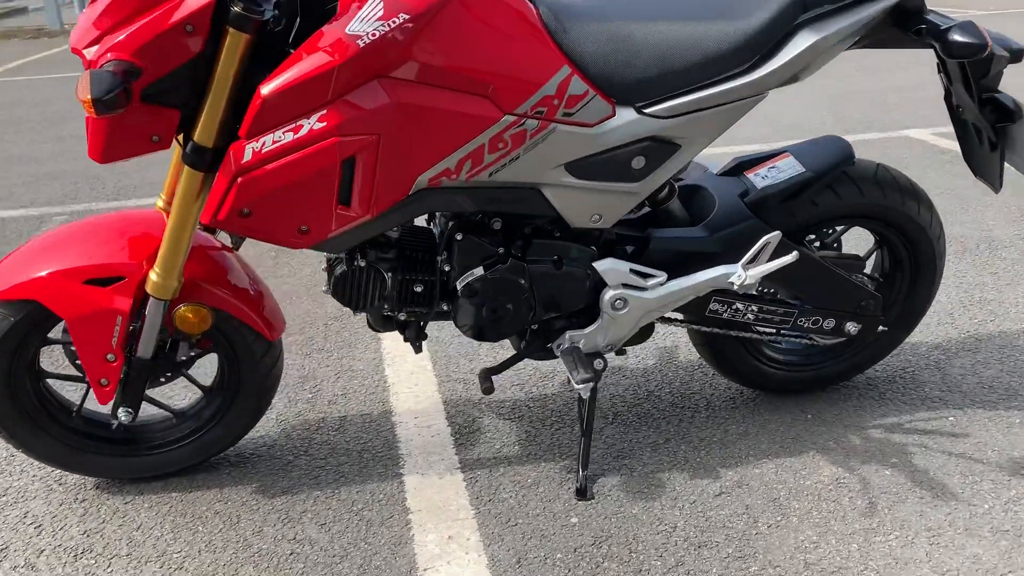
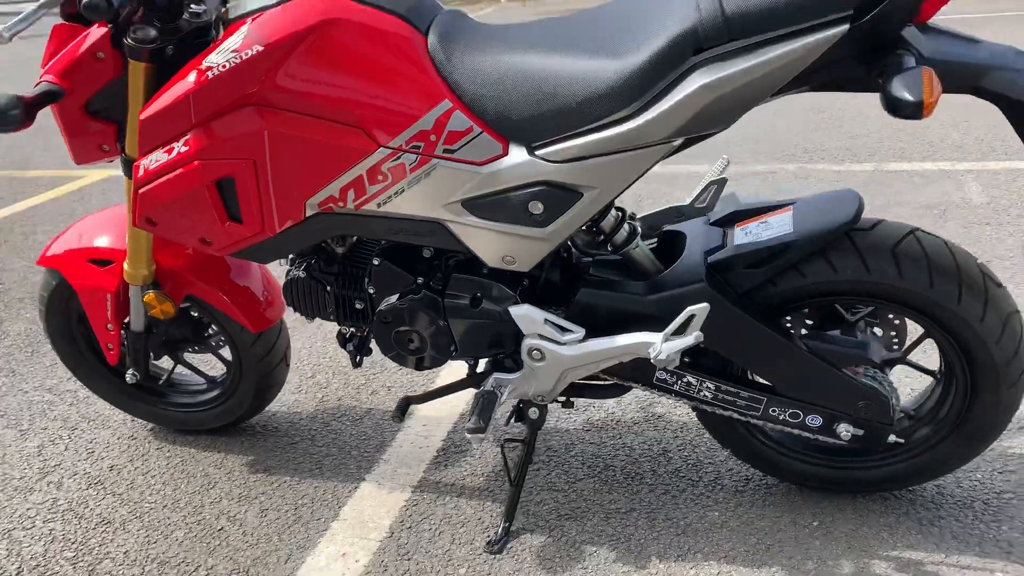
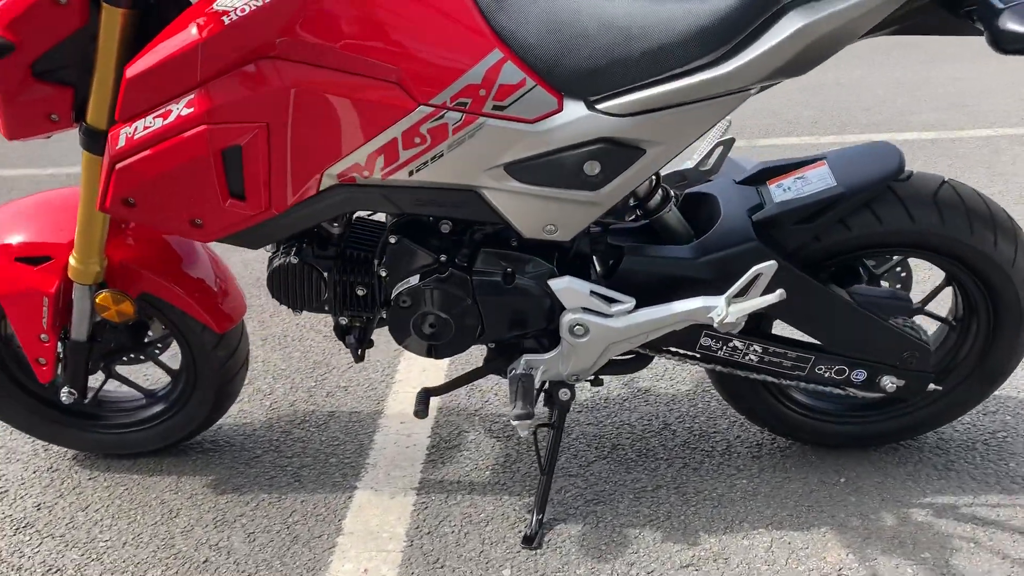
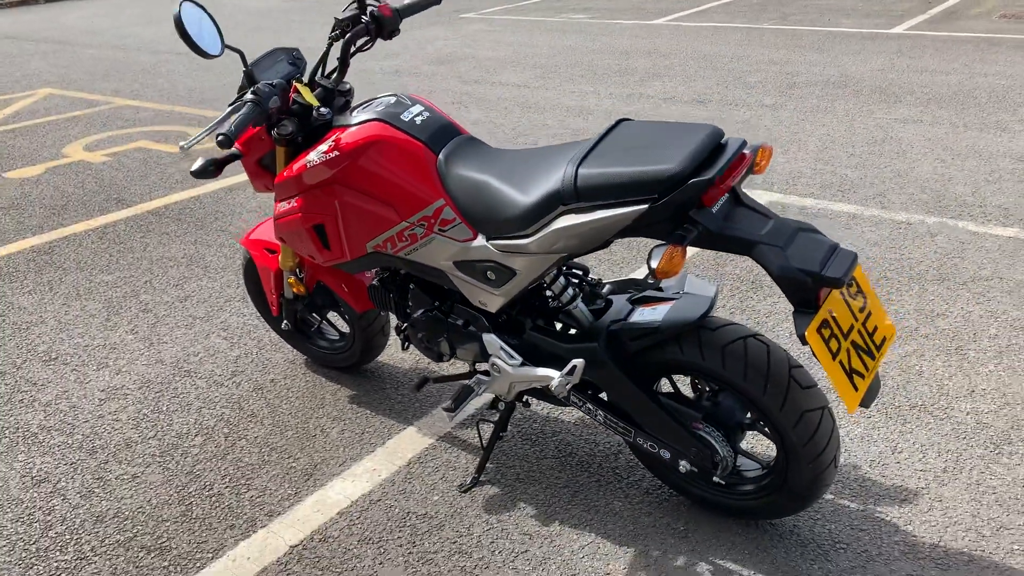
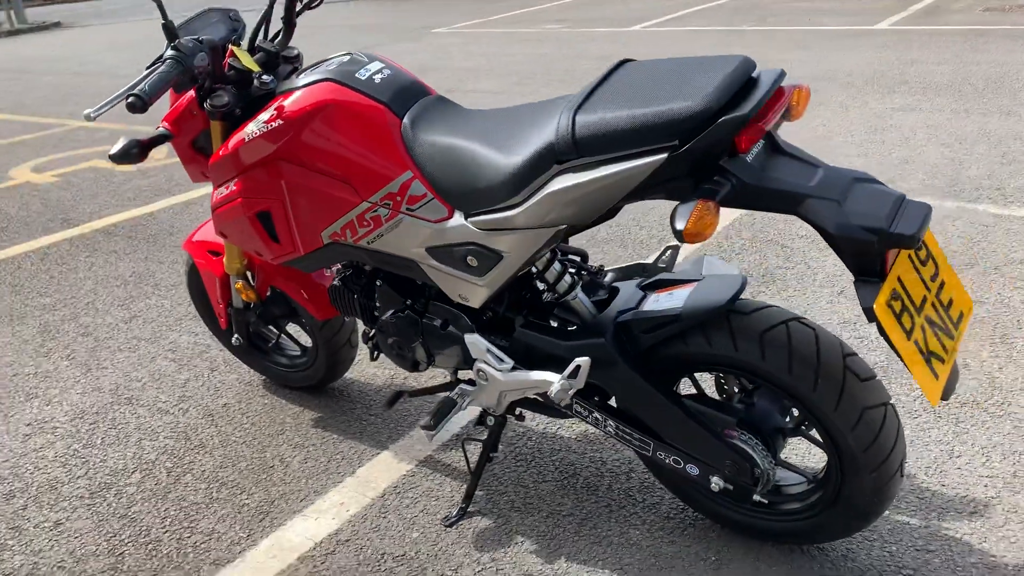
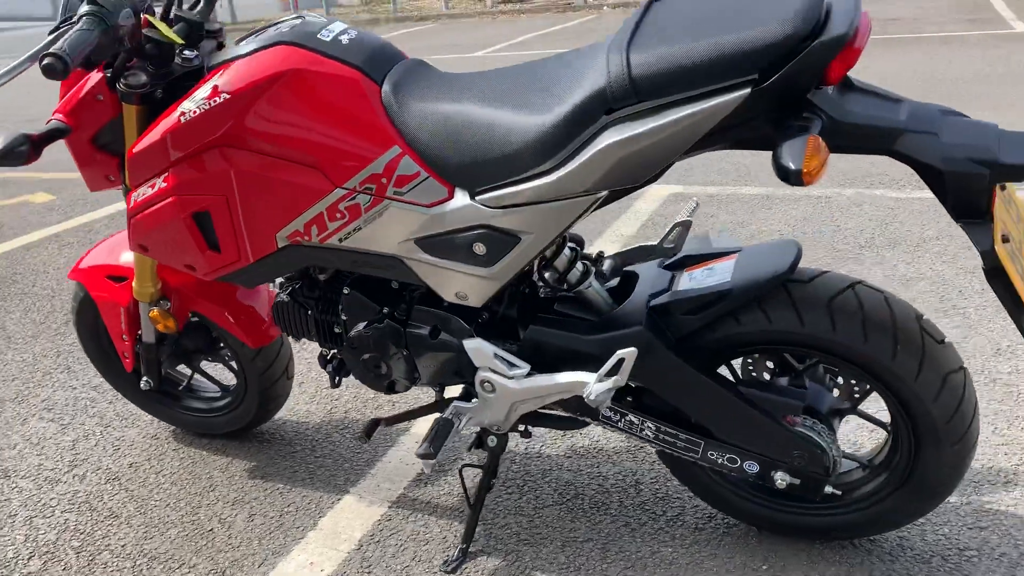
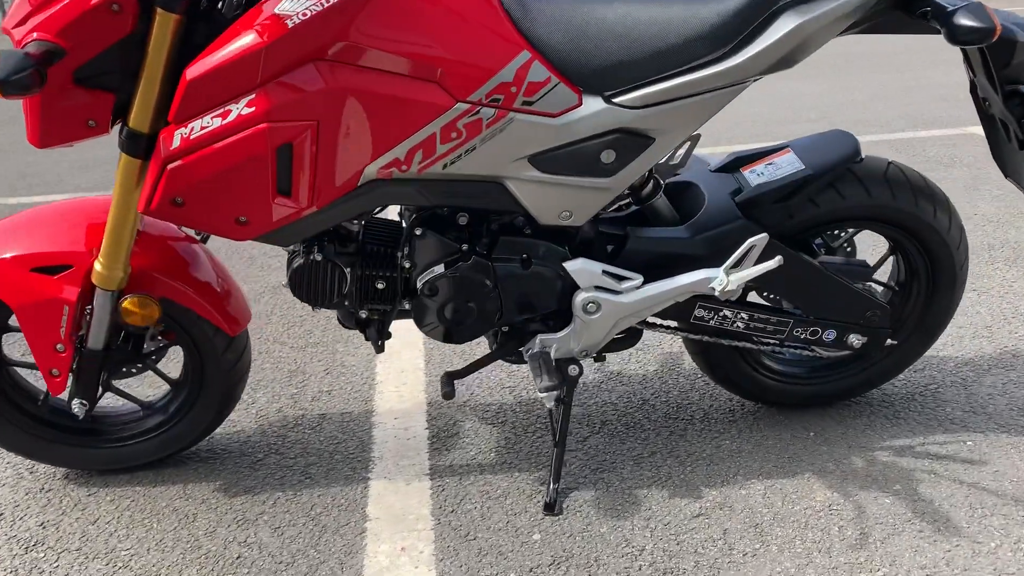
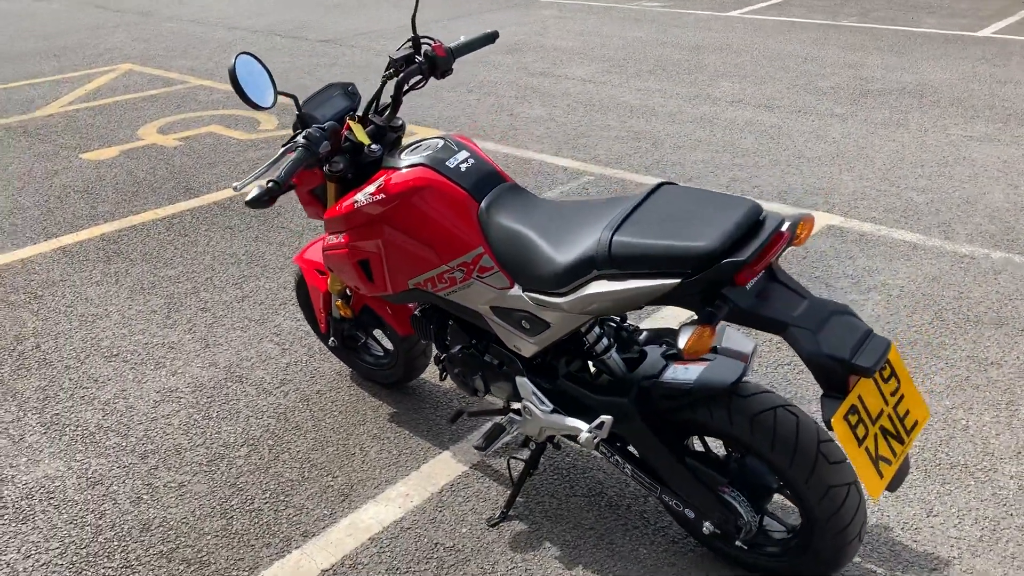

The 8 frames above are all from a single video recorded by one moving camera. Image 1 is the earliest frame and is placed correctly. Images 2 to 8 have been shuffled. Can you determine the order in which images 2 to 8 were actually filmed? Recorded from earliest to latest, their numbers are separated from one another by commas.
7, 3, 2, 6, 5, 4, 8
